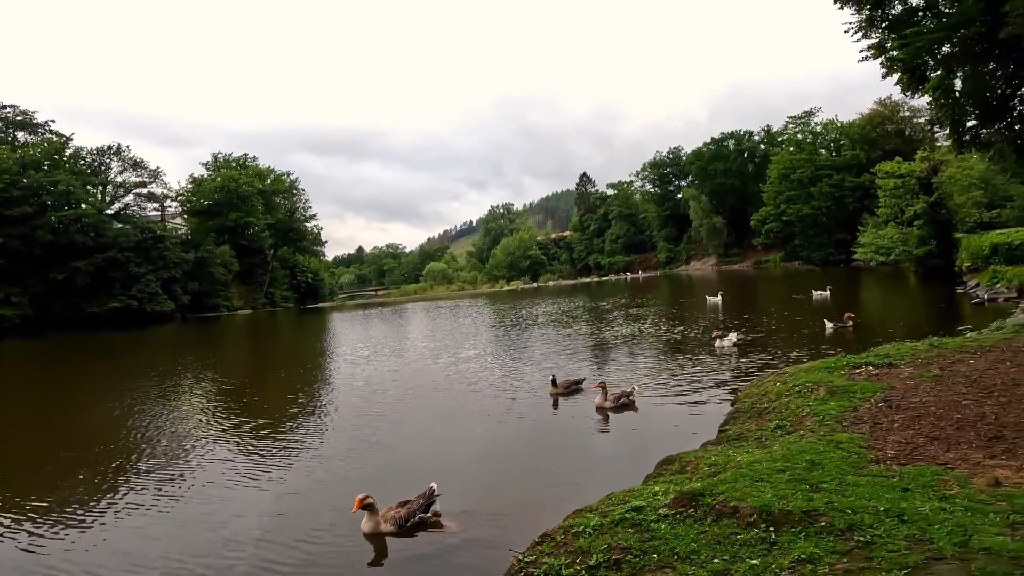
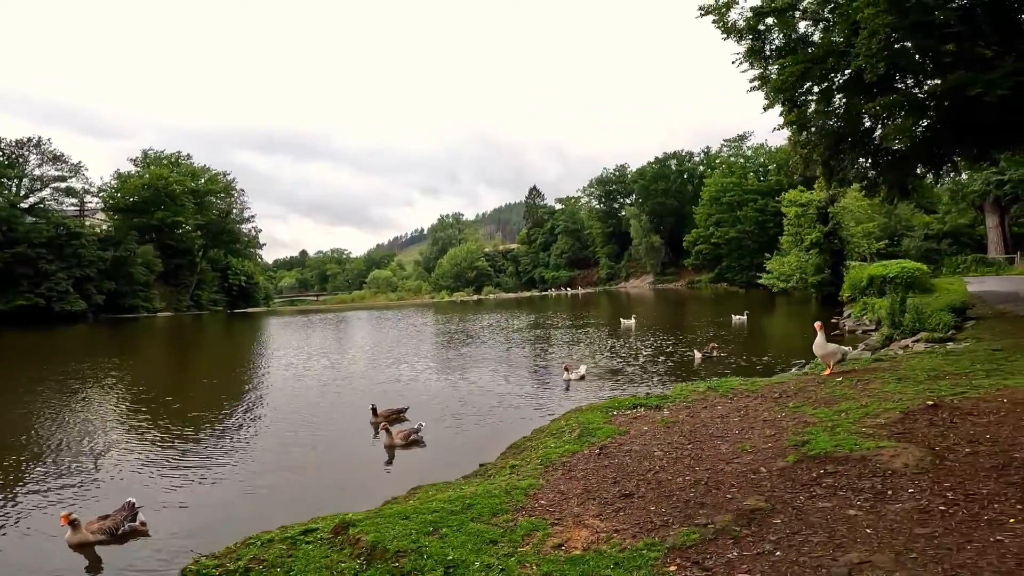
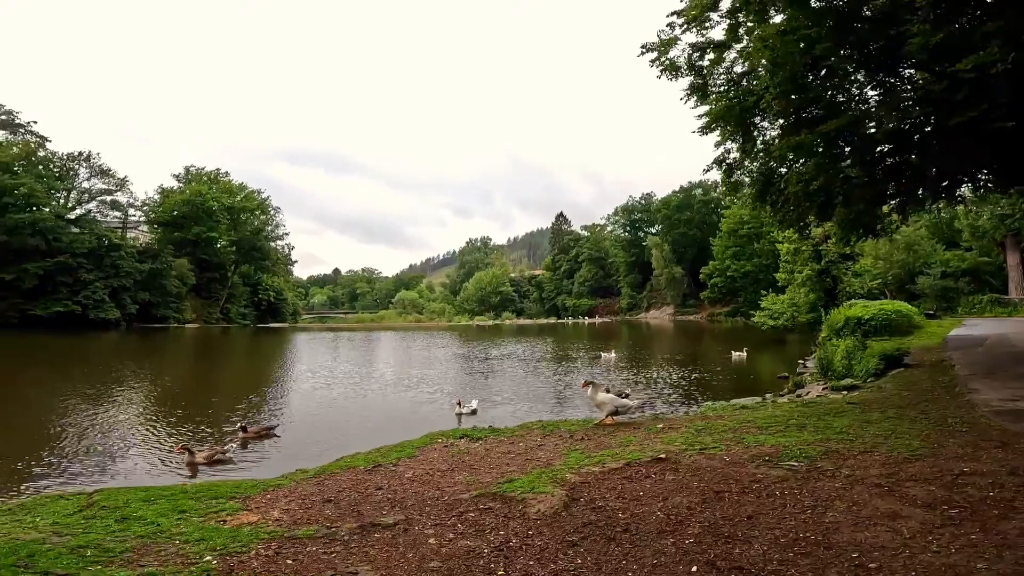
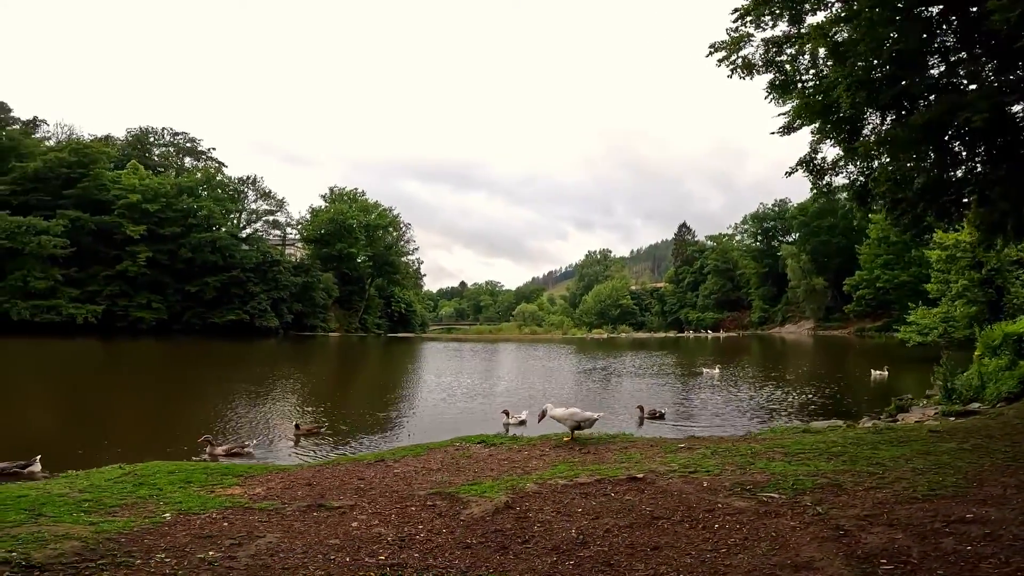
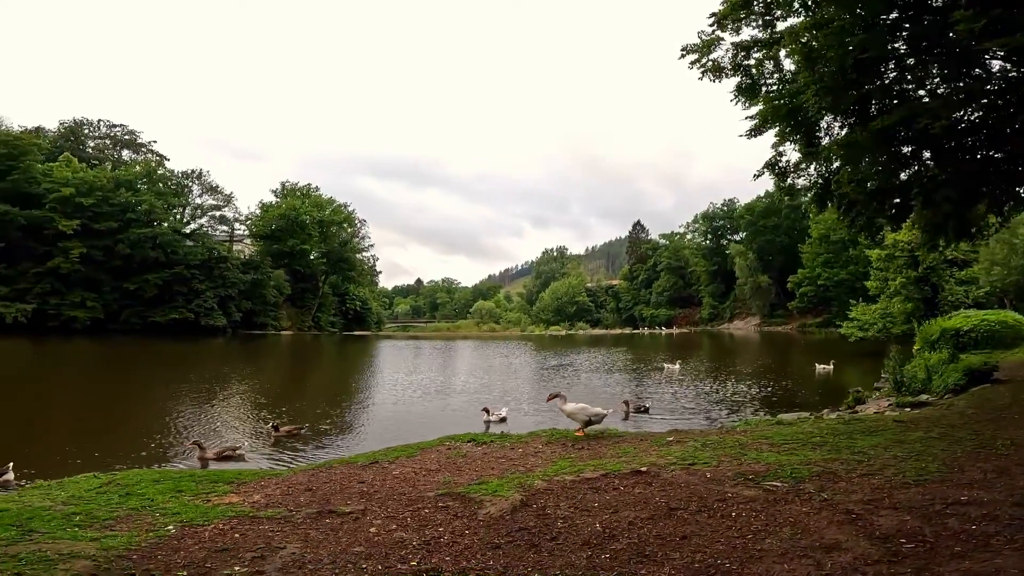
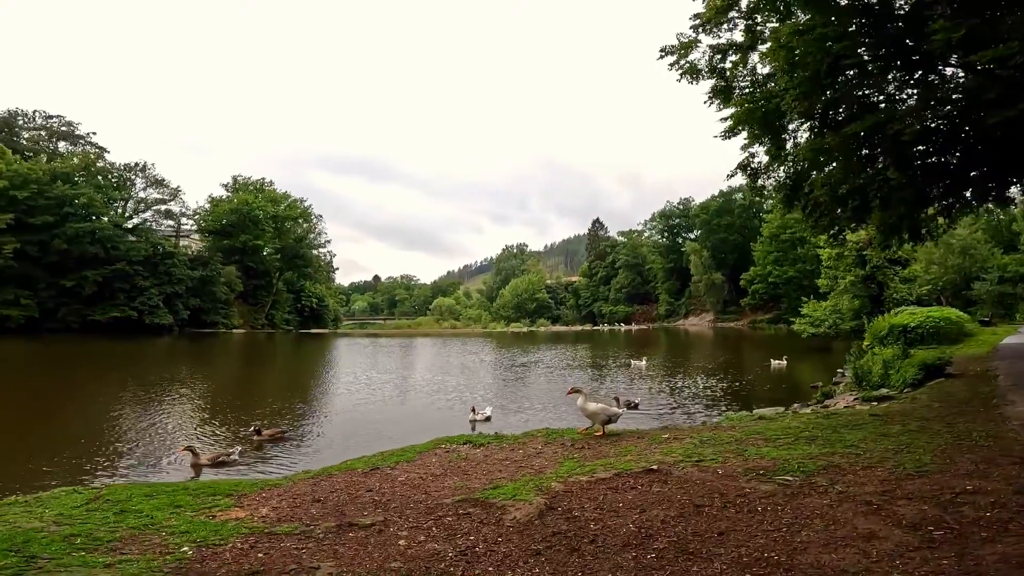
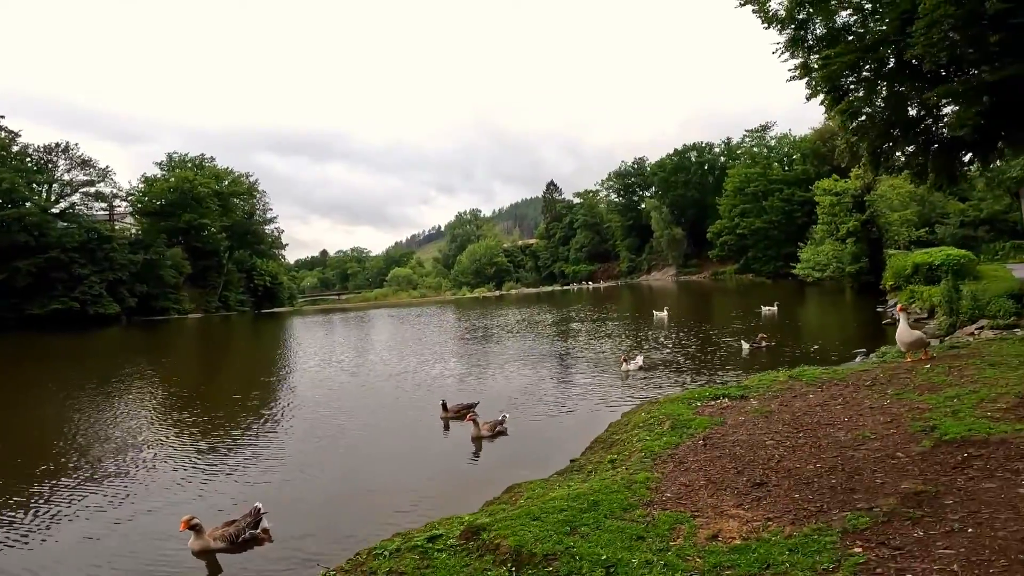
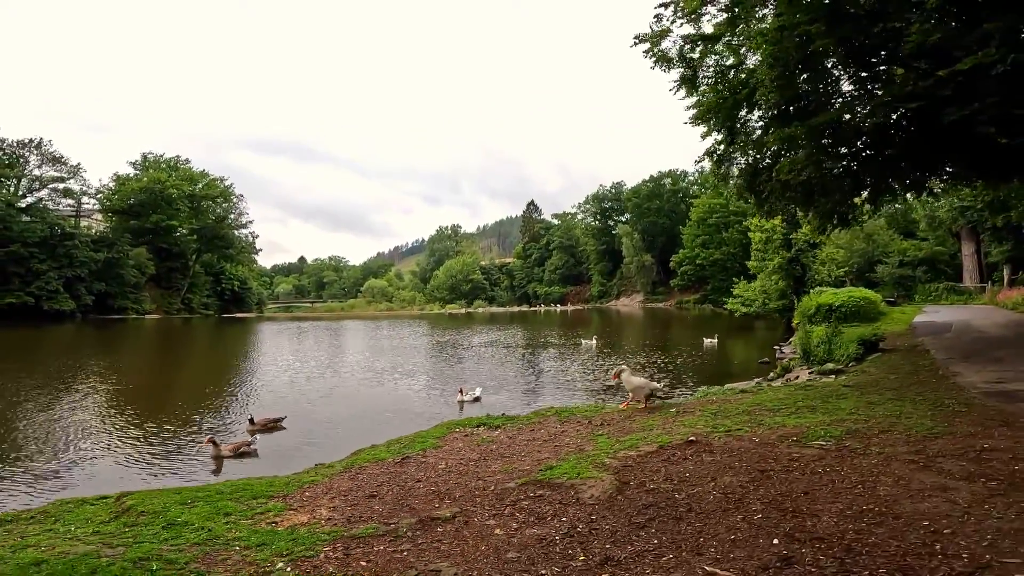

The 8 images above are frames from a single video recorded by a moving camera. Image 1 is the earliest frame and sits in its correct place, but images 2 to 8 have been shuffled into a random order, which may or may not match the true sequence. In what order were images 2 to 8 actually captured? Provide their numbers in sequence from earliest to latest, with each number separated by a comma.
7, 2, 8, 3, 6, 5, 4
